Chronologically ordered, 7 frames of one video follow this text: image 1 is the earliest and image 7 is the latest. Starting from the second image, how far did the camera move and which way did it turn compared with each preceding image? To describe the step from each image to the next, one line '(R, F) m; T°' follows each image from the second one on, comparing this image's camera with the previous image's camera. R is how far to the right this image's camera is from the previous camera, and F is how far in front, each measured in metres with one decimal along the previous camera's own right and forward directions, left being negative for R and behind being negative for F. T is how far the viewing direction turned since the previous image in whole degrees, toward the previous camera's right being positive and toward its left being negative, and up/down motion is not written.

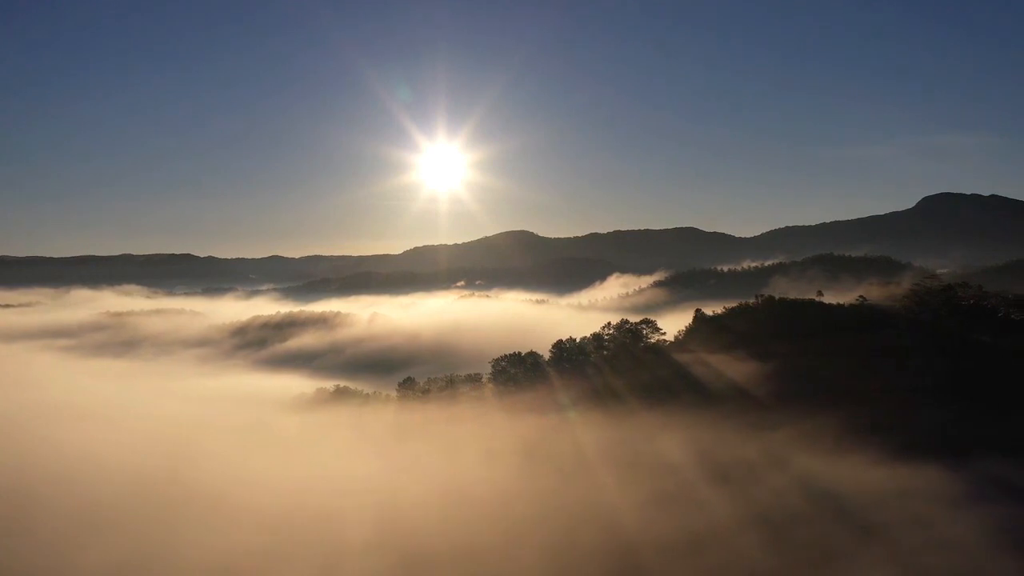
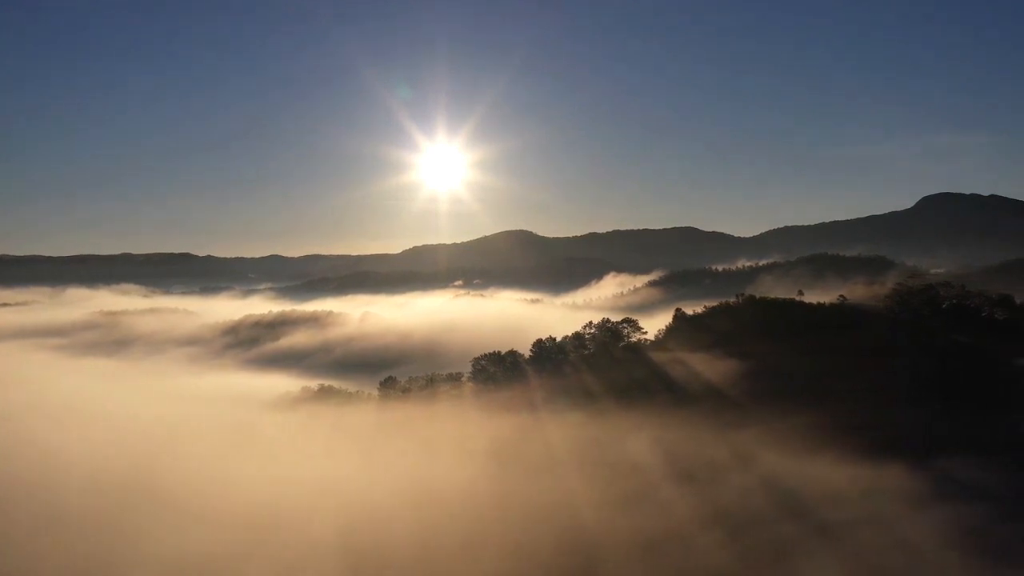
(+2.4, +0.2) m; 0°
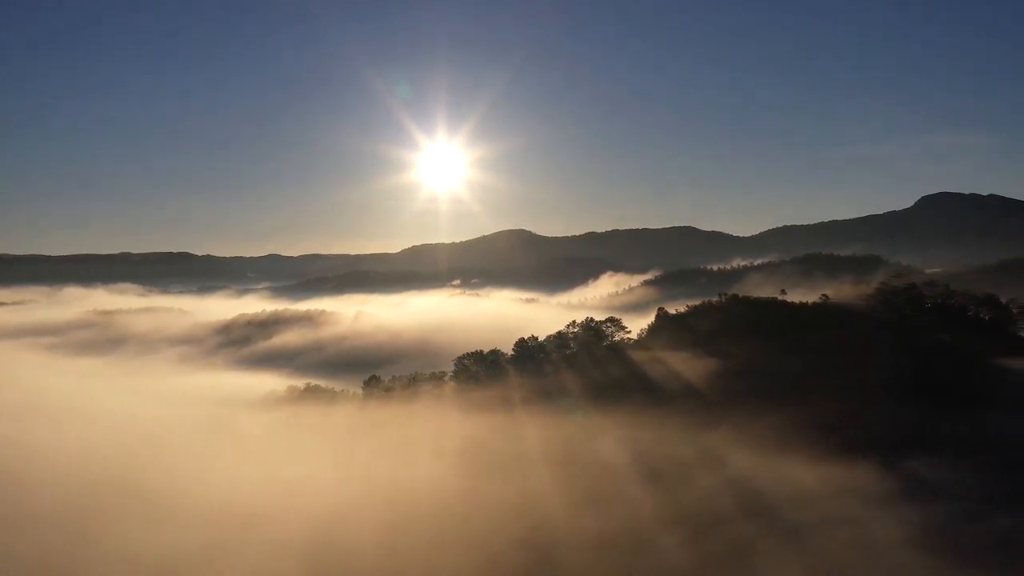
(+2.1, +0.2) m; 0°
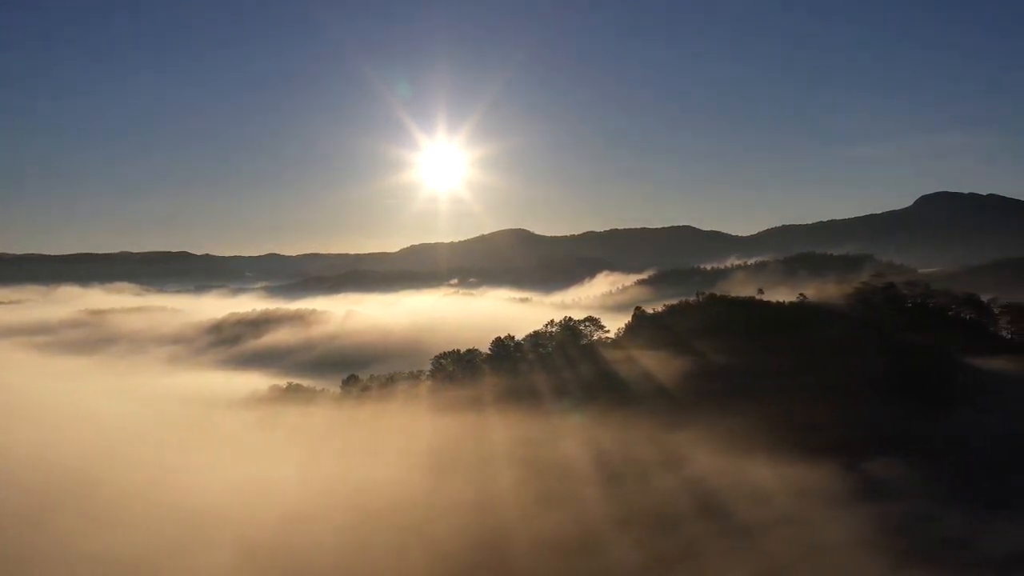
(+2.8, +0.3) m; 0°
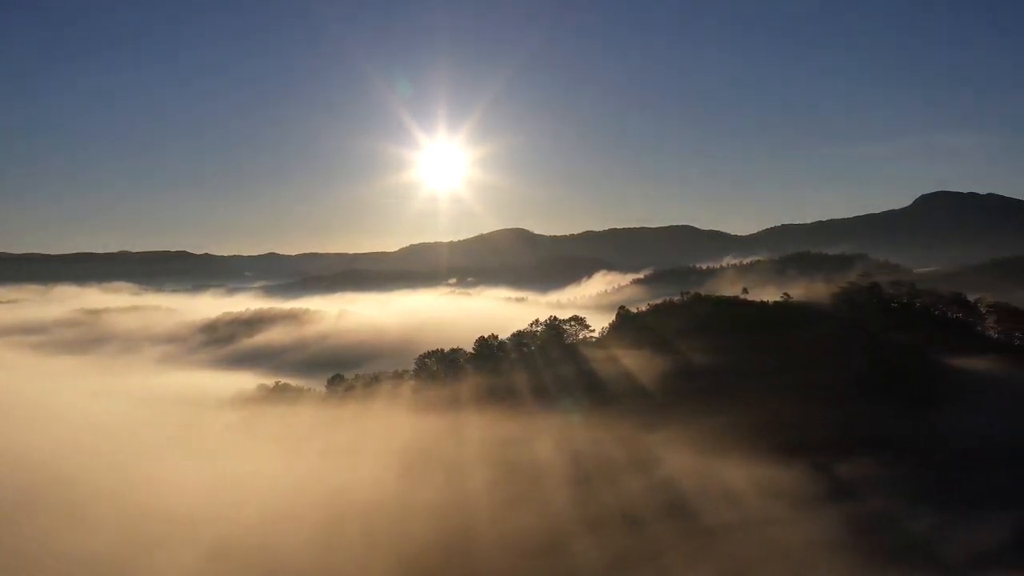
(+1.9, +0.2) m; 0°
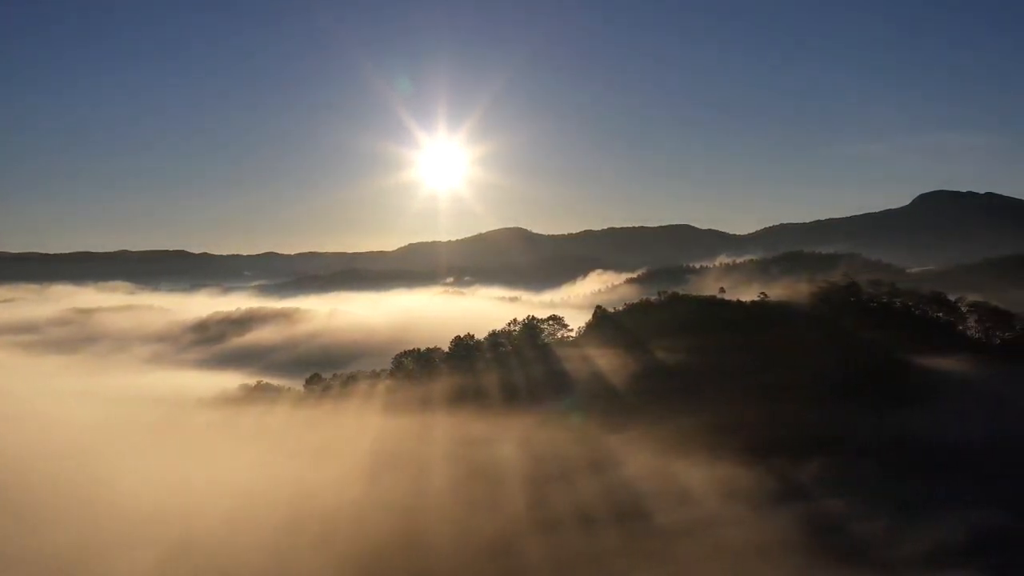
(+2.7, +0.3) m; 0°
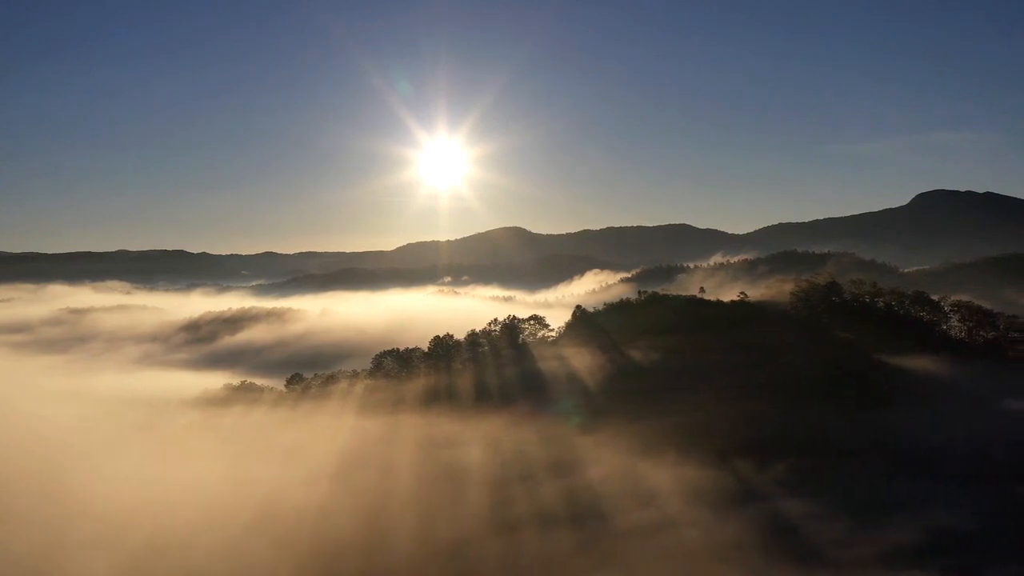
(+2.4, +0.2) m; 0°
